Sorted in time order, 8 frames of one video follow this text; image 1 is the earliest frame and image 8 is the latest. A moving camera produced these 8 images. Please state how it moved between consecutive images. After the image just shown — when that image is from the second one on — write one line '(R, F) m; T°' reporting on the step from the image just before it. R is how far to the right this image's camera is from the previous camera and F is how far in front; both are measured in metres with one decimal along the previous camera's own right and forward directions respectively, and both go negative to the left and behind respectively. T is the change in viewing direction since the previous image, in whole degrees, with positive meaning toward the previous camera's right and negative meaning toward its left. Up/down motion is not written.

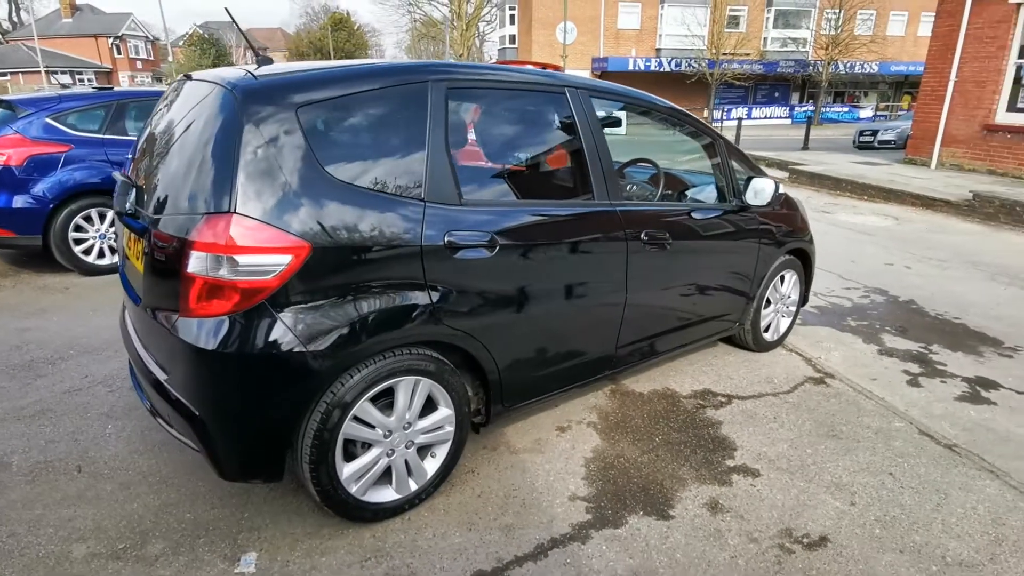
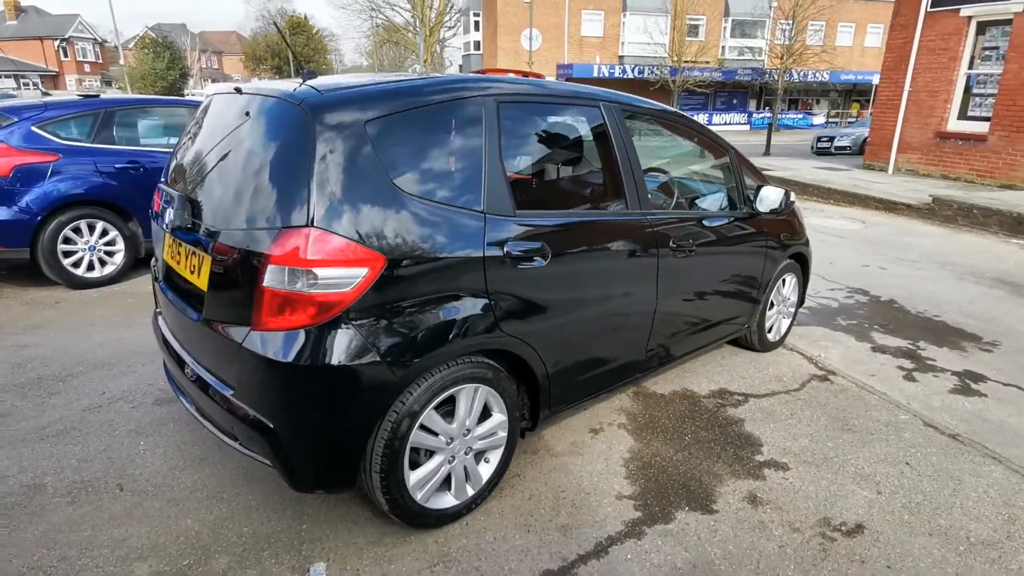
(-0.4, -0.1) m; +4°
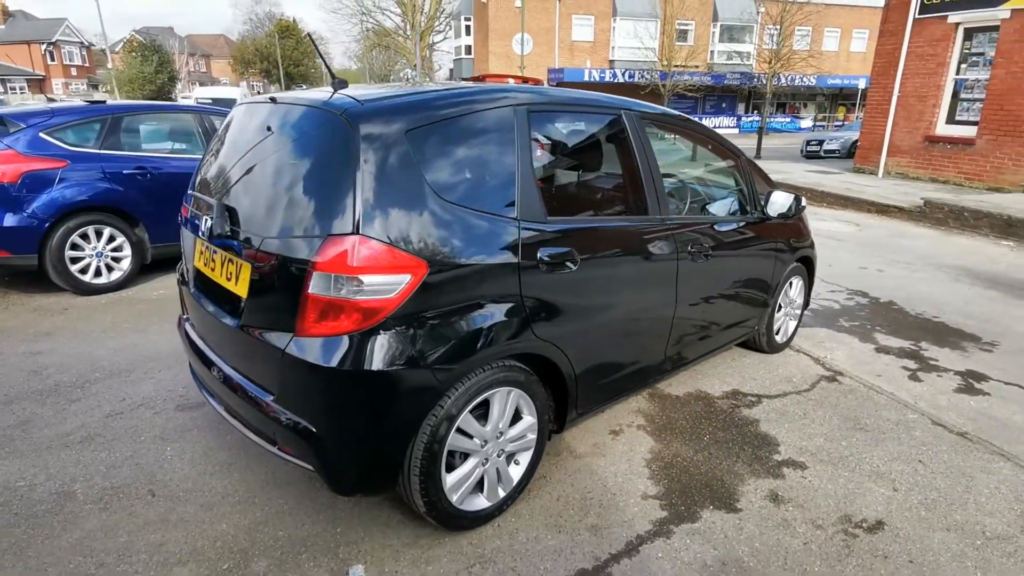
(-0.2, 0.0) m; +1°
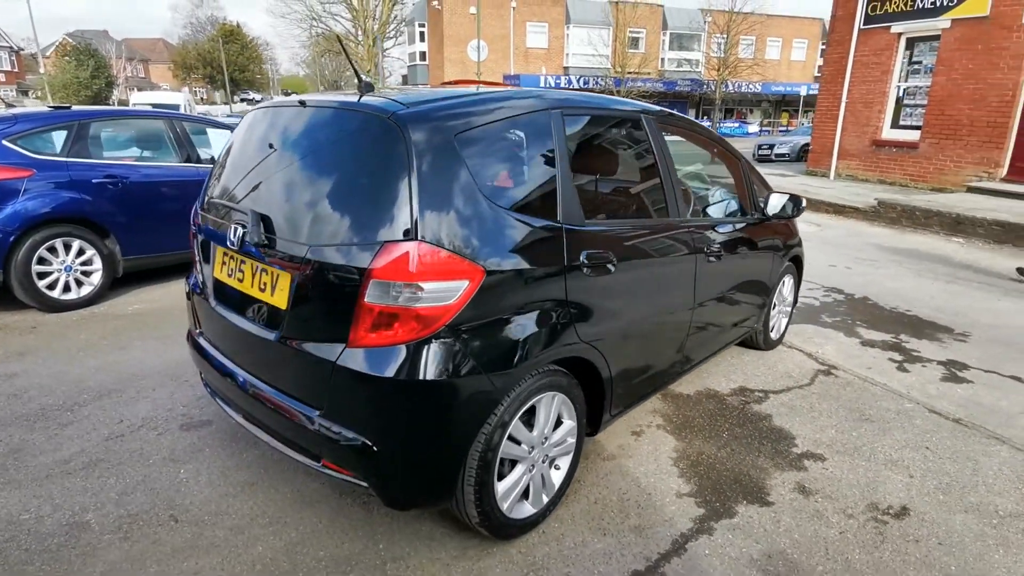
(-0.3, 0.0) m; +4°
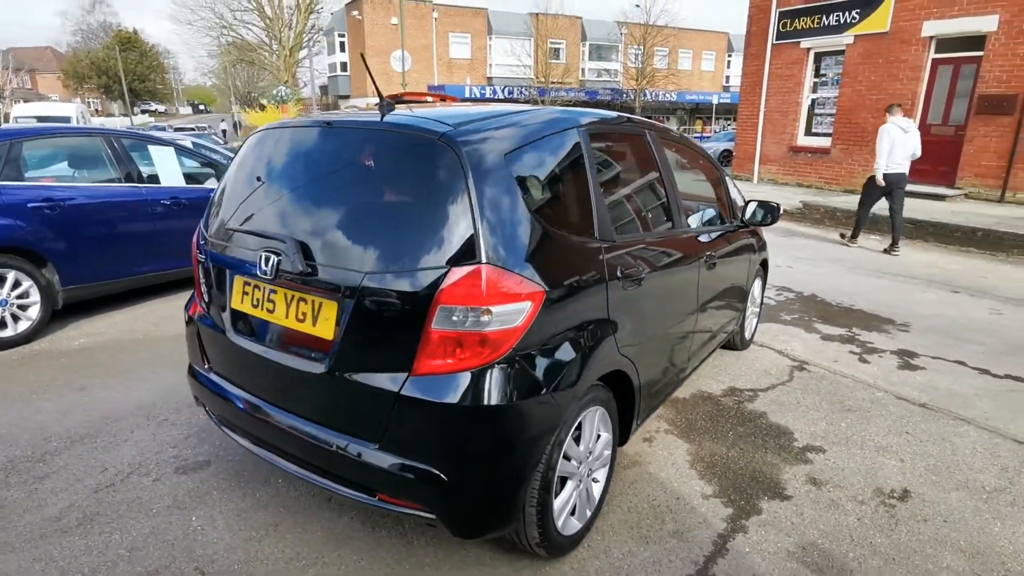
(-0.4, 0.0) m; +7°
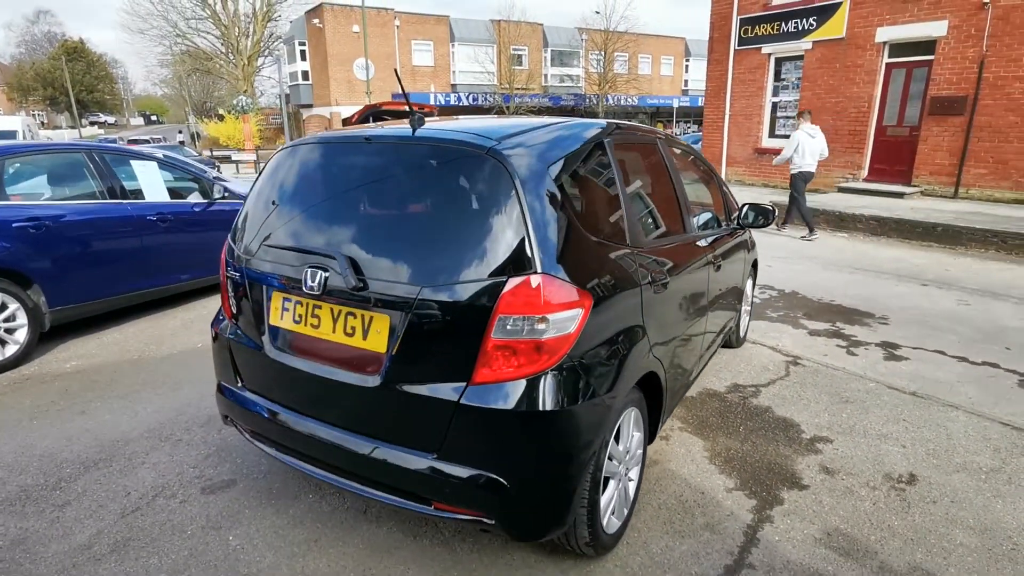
(-0.3, -0.1) m; +3°
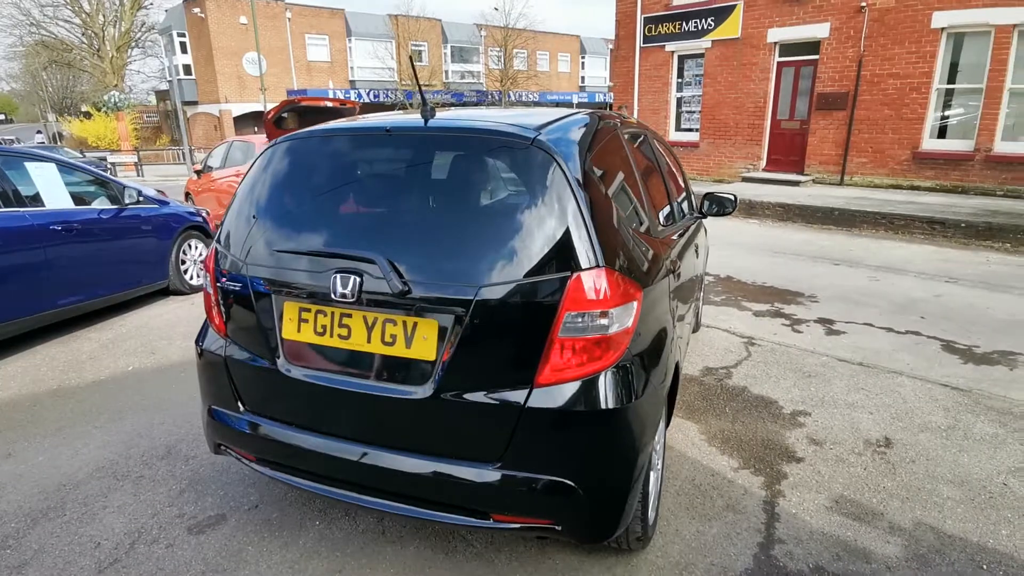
(-0.5, +0.1) m; +9°
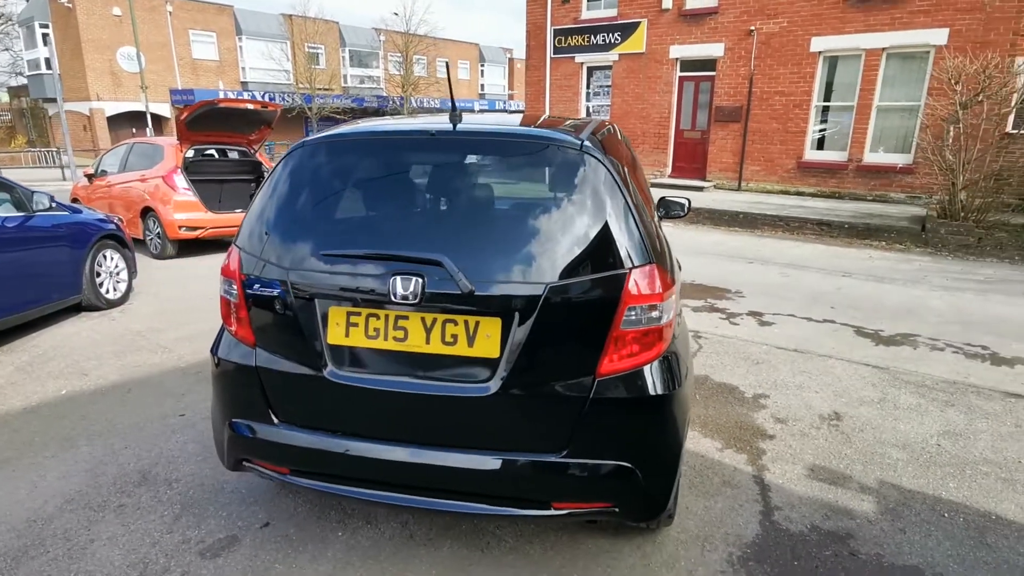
(-0.5, 0.0) m; +10°
